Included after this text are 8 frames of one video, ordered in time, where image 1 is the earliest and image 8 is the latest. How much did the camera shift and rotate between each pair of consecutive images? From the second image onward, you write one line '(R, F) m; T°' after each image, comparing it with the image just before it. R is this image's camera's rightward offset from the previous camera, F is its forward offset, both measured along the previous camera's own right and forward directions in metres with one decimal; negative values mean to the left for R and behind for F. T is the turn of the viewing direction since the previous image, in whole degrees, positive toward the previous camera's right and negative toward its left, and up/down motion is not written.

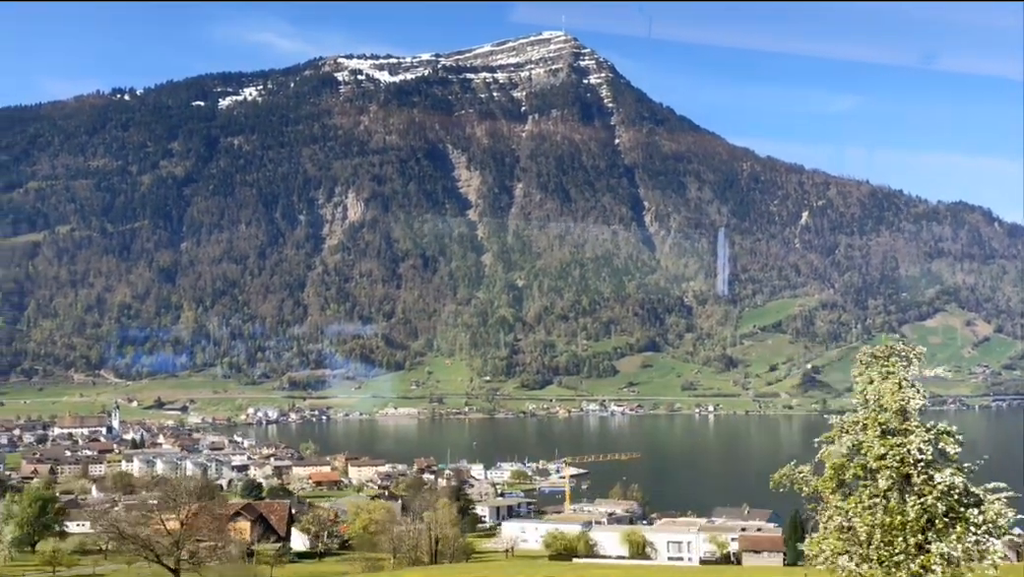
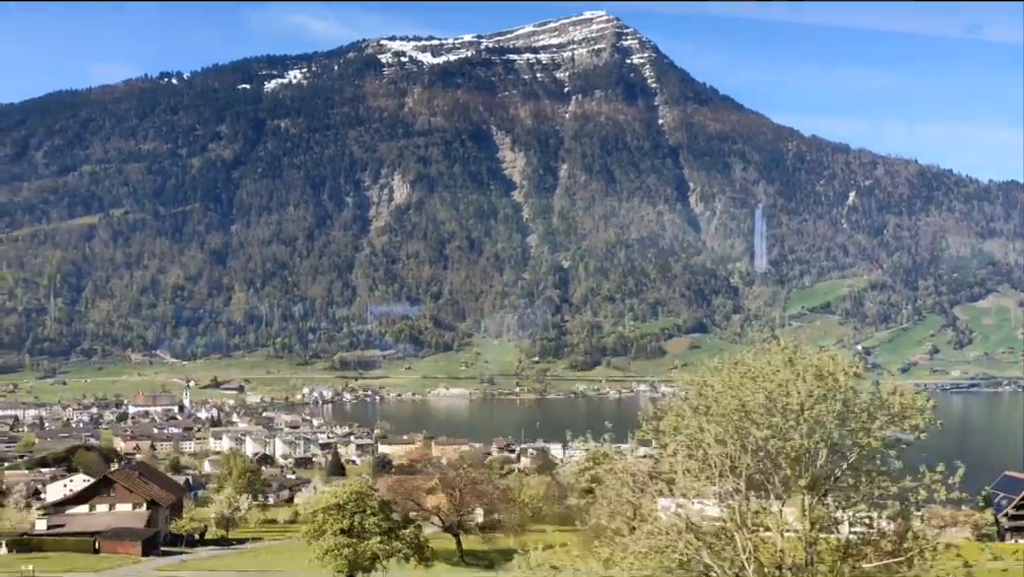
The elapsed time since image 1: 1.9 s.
(-2.3, -0.8) m; -2°
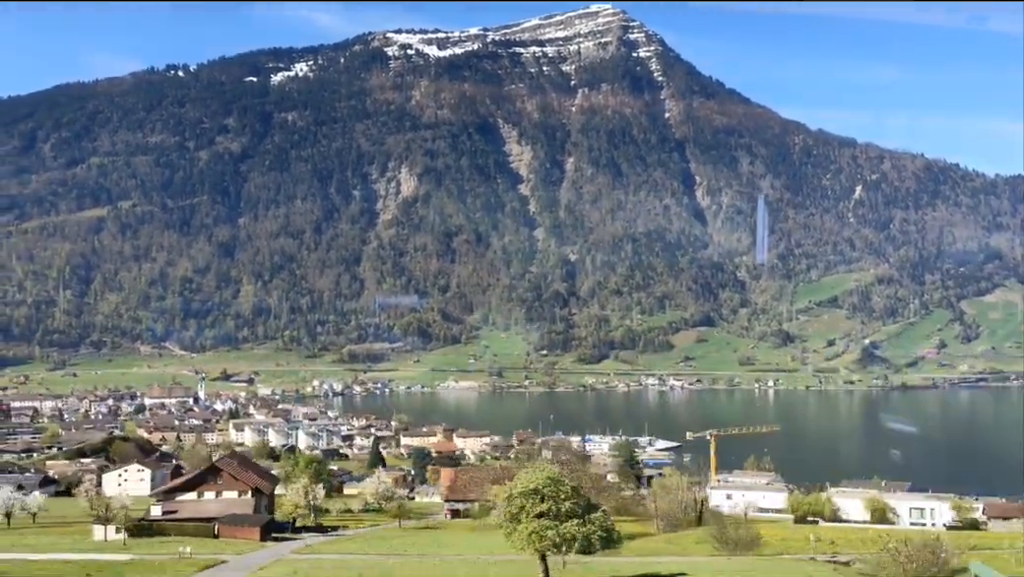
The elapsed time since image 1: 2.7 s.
(-1.0, -0.3) m; 0°
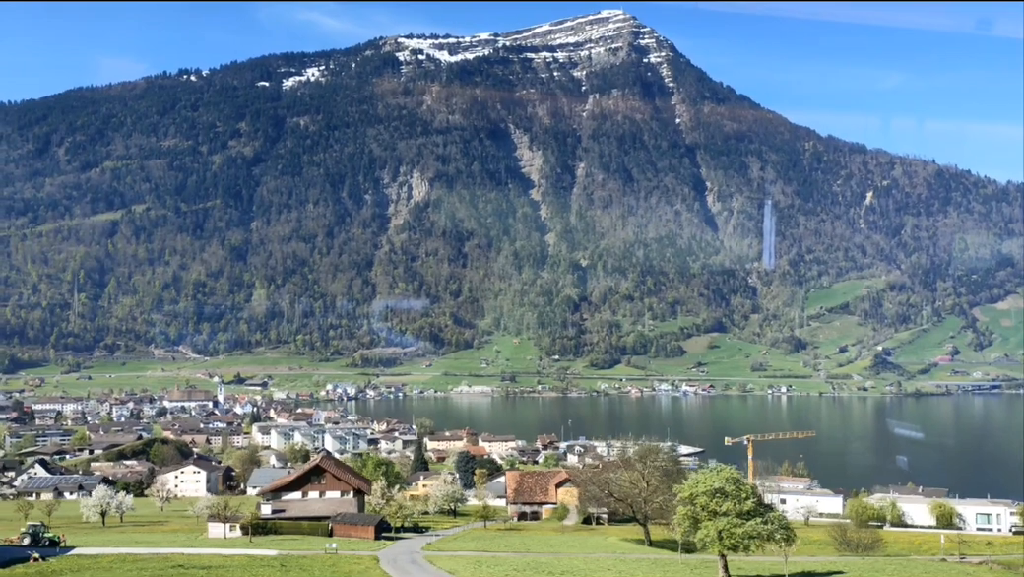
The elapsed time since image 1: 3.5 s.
(-1.0, -0.3) m; 0°
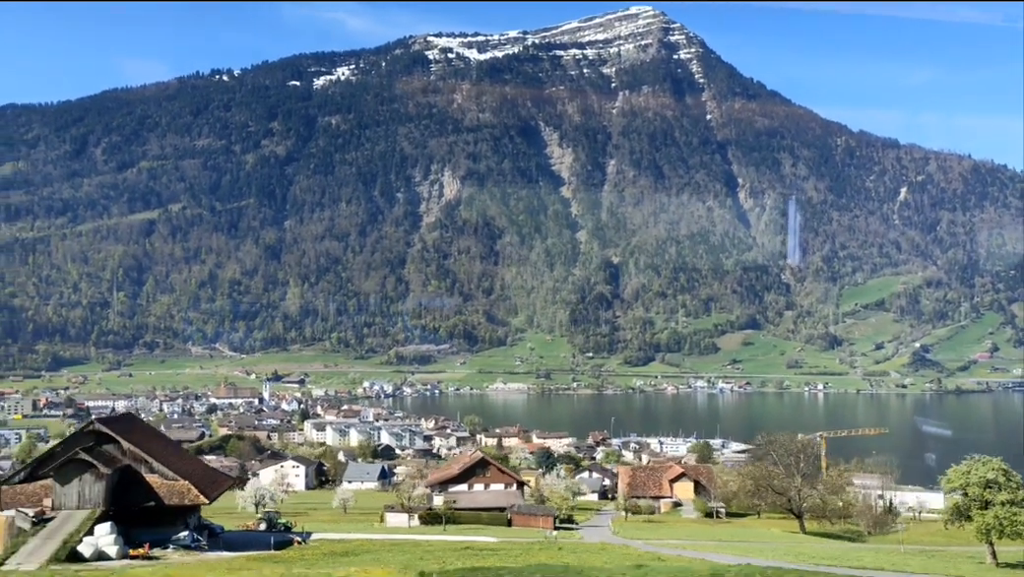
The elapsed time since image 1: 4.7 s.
(-1.6, -0.4) m; -1°
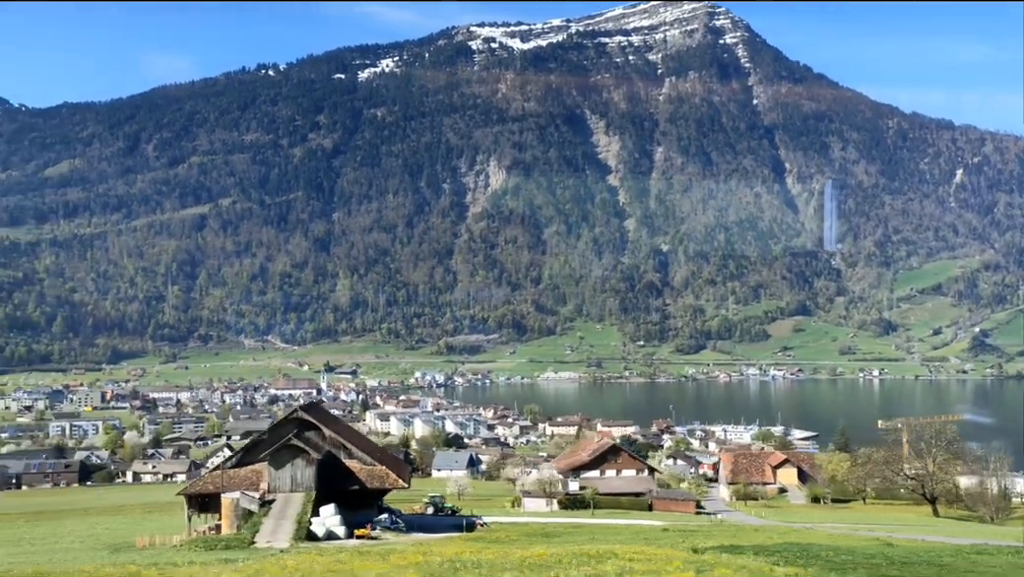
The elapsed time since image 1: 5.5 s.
(-1.0, -0.2) m; -2°
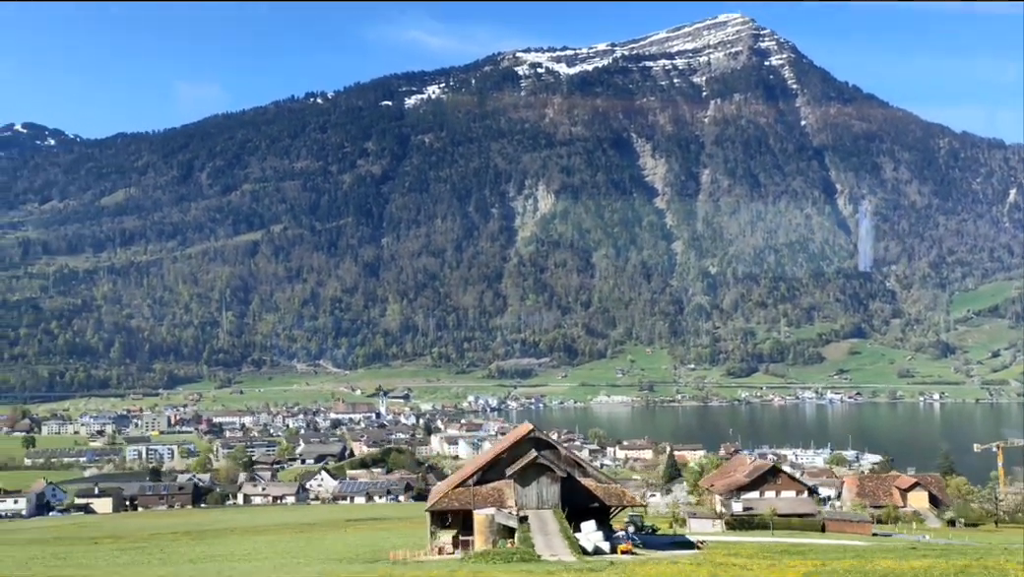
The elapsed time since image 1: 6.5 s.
(-1.4, -0.1) m; -2°
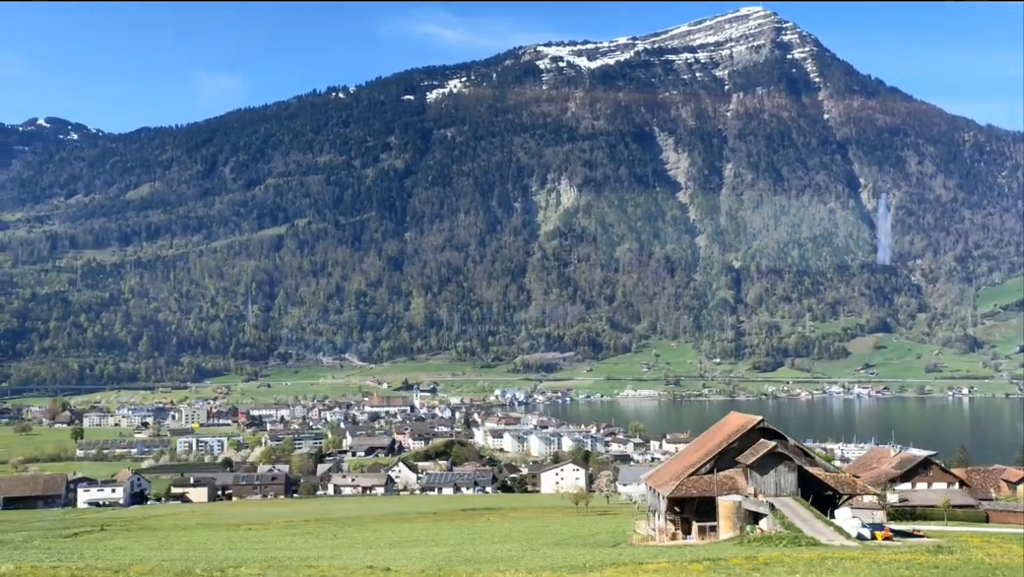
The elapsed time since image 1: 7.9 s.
(-1.7, -0.3) m; -1°
